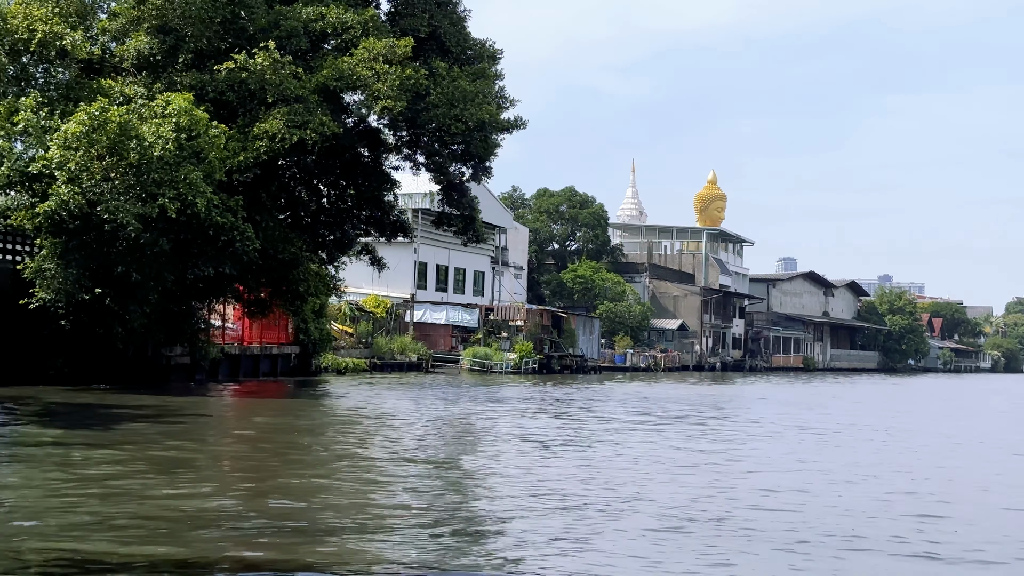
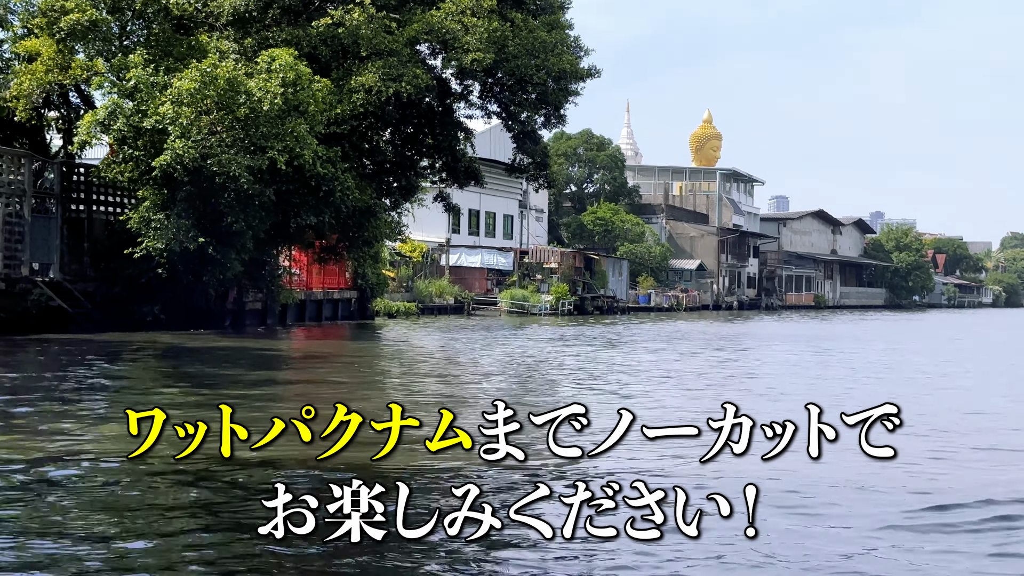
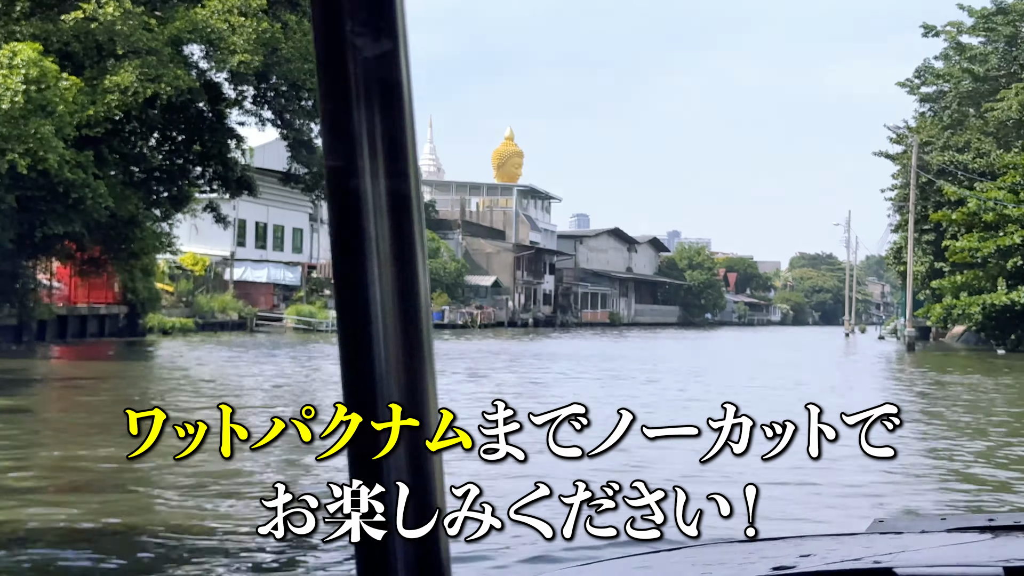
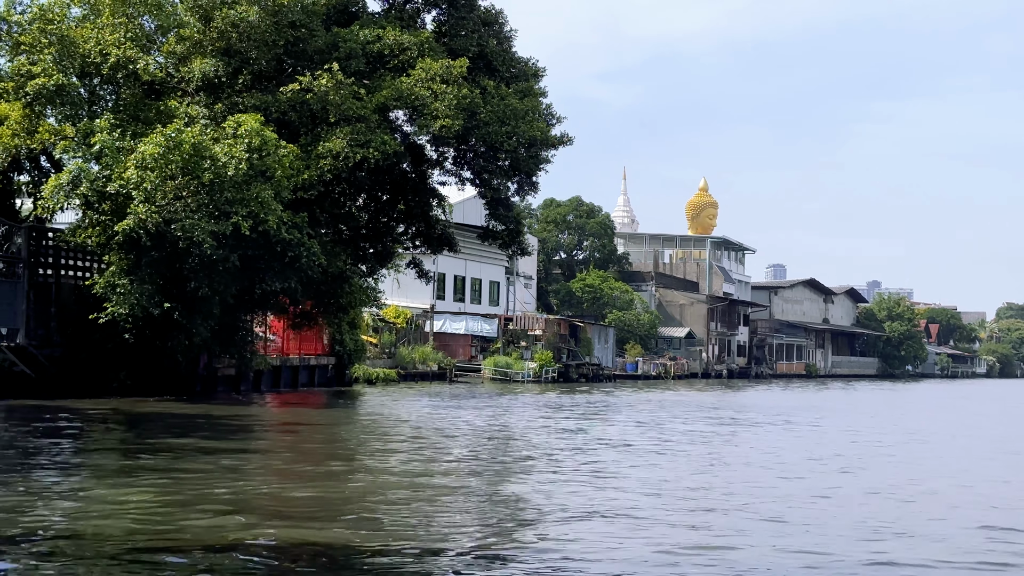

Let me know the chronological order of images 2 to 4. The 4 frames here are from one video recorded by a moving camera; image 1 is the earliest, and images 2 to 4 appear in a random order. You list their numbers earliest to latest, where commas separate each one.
4, 2, 3
